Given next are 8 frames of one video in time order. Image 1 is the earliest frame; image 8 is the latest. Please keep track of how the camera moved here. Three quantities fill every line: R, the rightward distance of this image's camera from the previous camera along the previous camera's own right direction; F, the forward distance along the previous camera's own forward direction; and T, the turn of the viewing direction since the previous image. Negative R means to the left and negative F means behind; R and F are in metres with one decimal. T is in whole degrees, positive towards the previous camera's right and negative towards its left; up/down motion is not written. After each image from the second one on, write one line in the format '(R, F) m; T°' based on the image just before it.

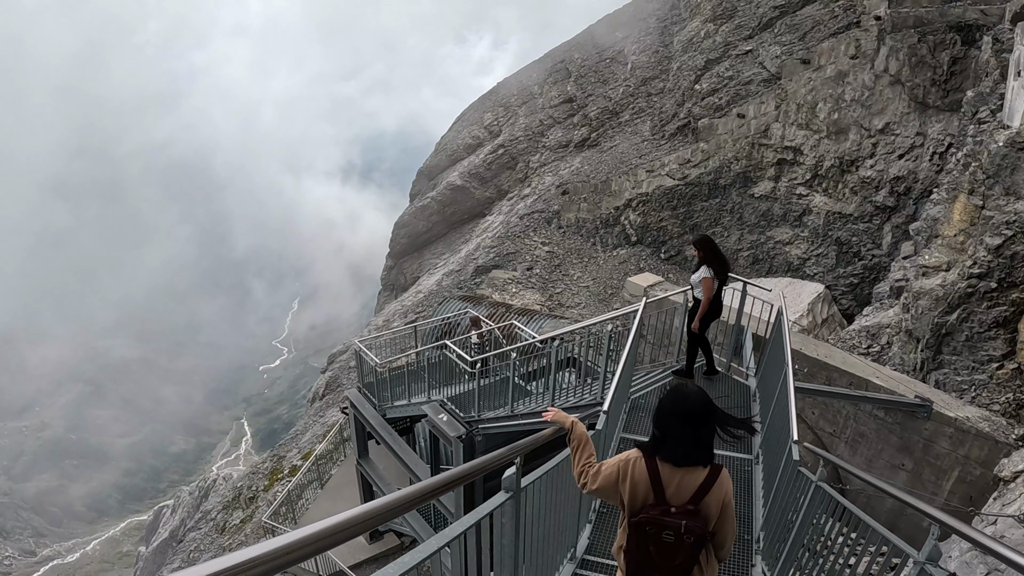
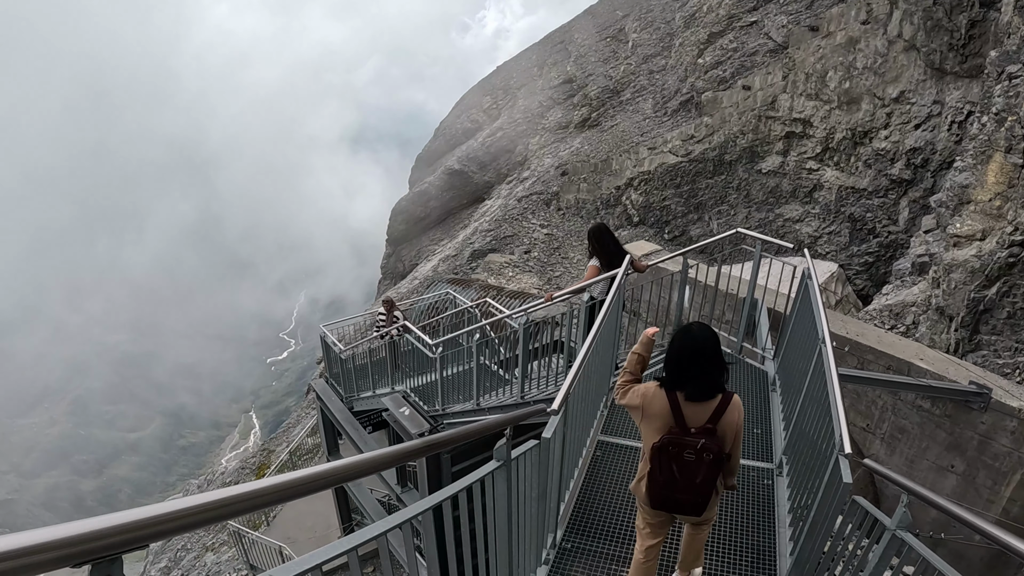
(+0.3, +0.9) m; -1°
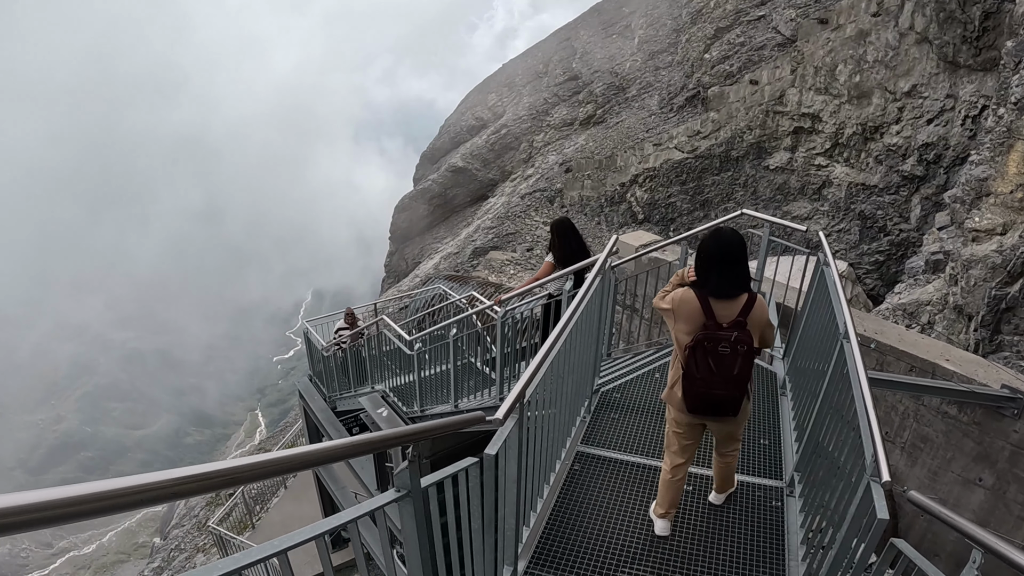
(+0.1, +0.4) m; -1°
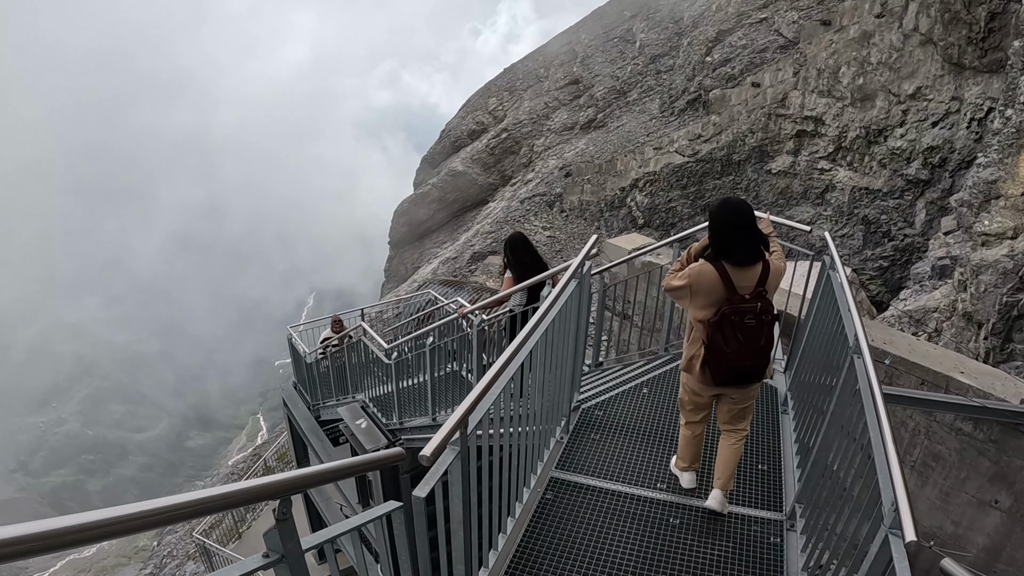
(+0.1, +0.2) m; 0°
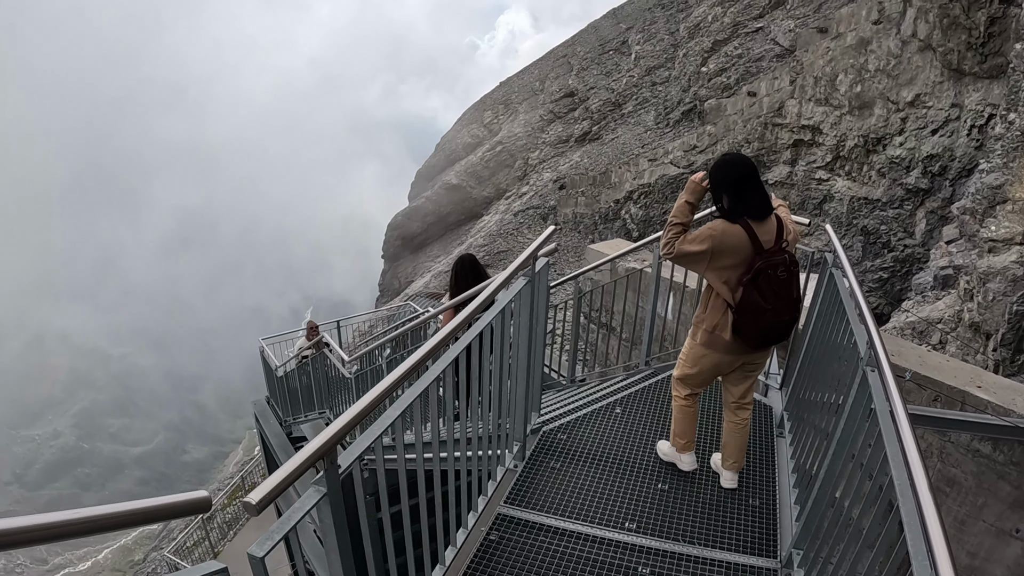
(+0.2, +0.3) m; 0°
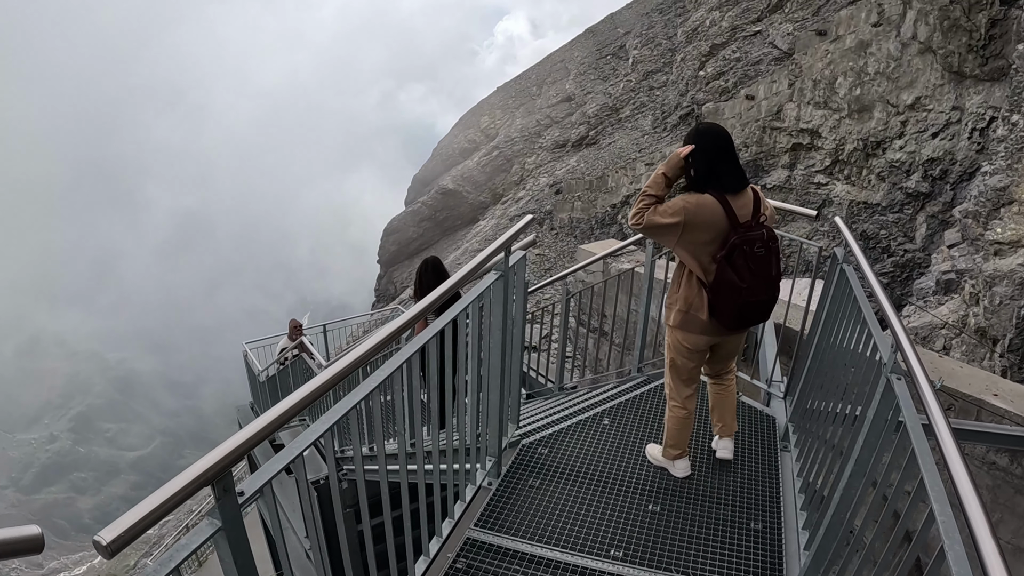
(+0.1, +0.2) m; 0°
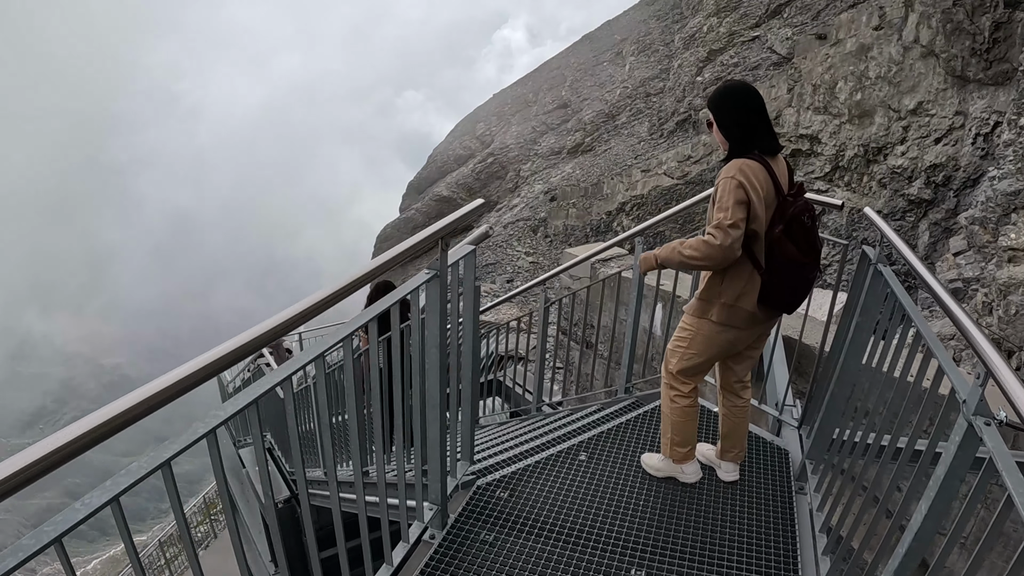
(+0.1, +0.4) m; 0°
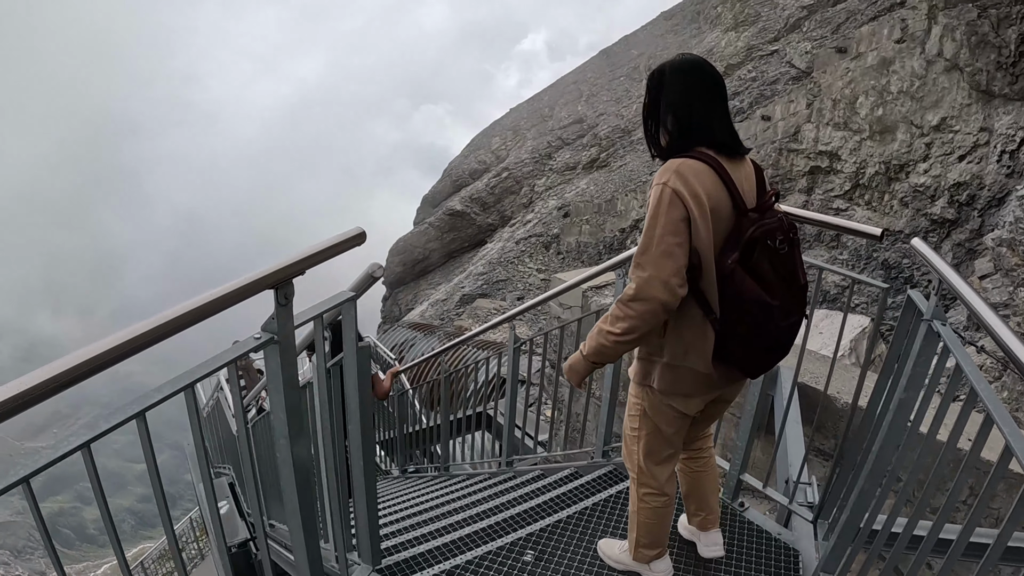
(+0.2, +0.2) m; -2°
